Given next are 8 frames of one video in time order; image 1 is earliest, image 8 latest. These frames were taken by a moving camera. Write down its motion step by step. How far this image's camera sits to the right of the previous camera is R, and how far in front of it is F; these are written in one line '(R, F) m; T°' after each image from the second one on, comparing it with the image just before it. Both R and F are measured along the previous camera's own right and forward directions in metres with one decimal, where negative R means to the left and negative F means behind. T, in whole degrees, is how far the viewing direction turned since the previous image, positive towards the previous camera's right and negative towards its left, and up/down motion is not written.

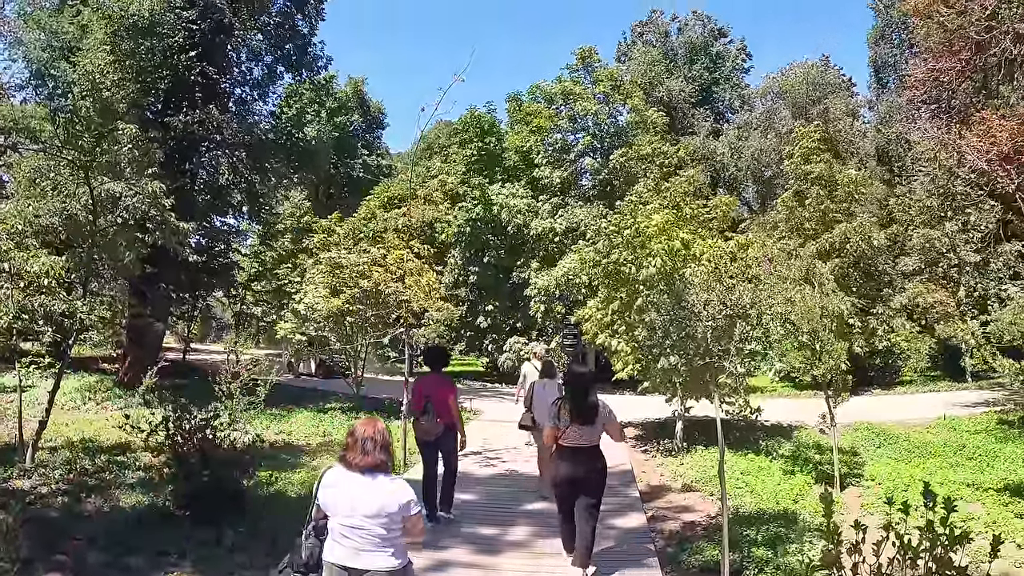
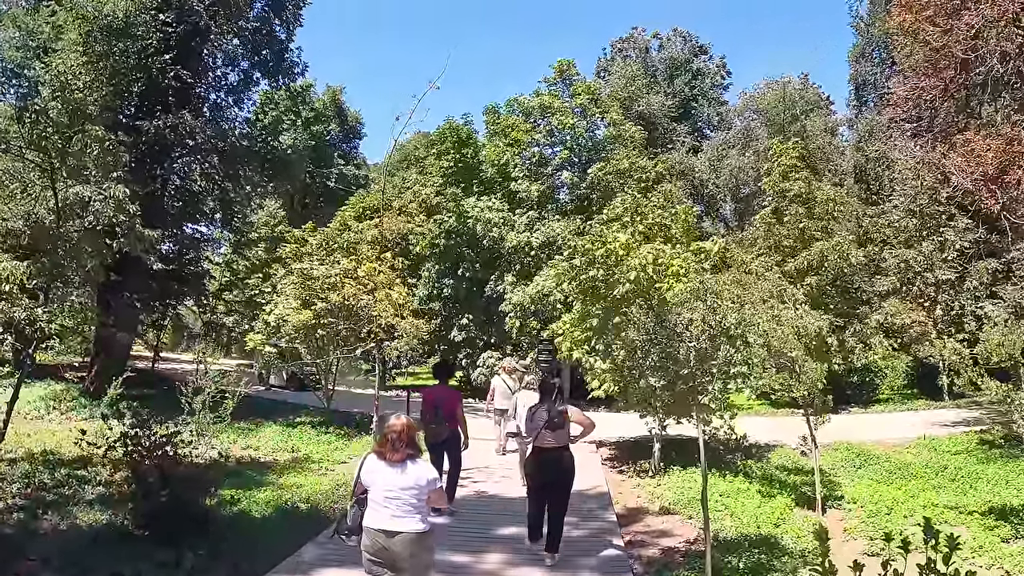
(0.0, +0.2) m; +2°
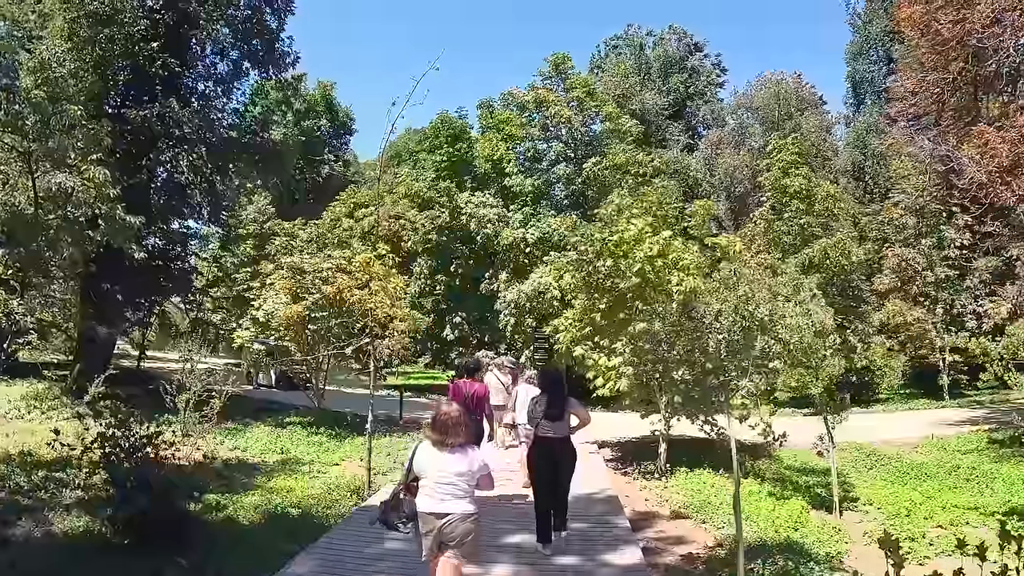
(-0.1, +0.4) m; +1°
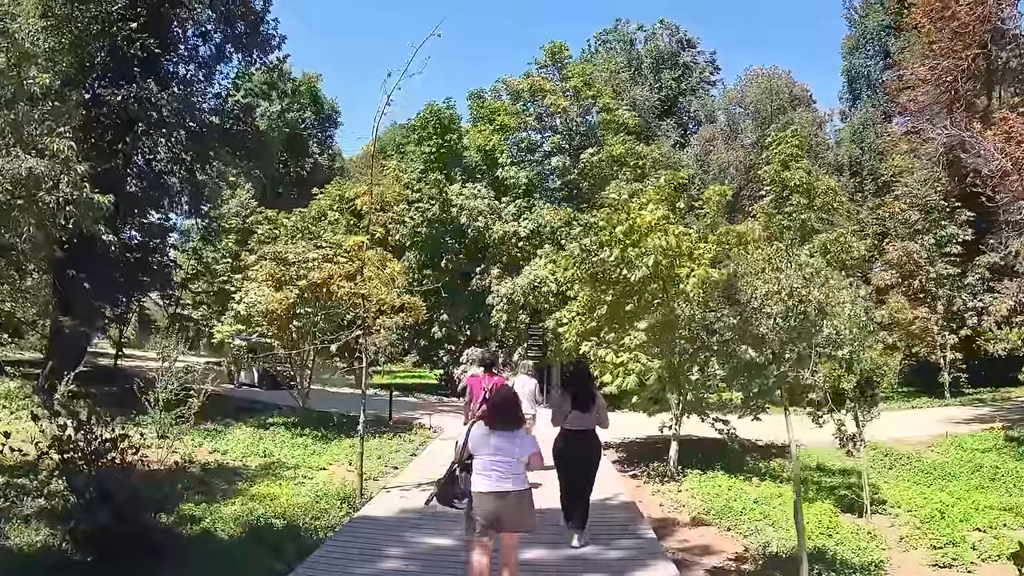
(-0.2, +0.6) m; +1°
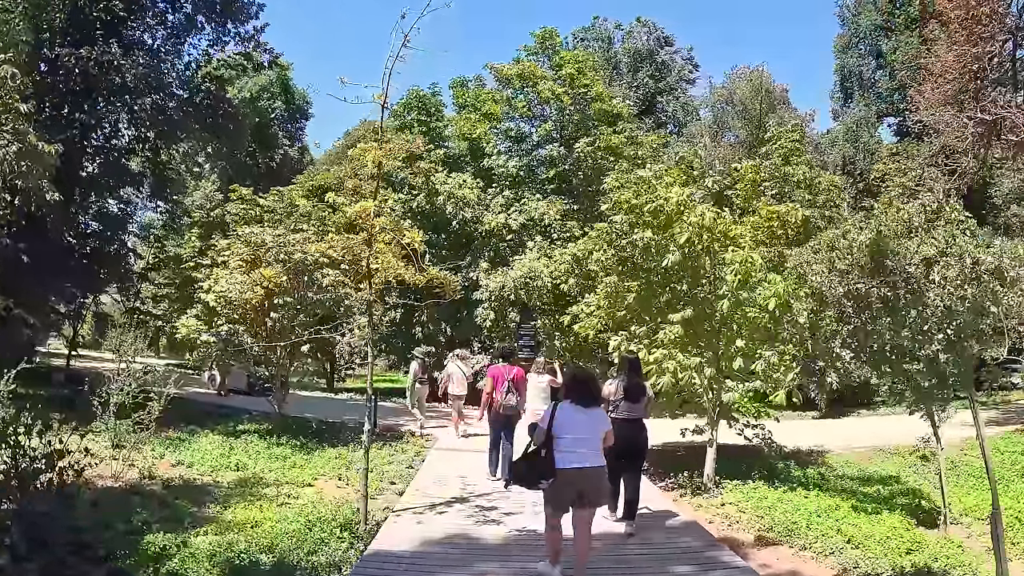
(-0.5, +1.1) m; +3°
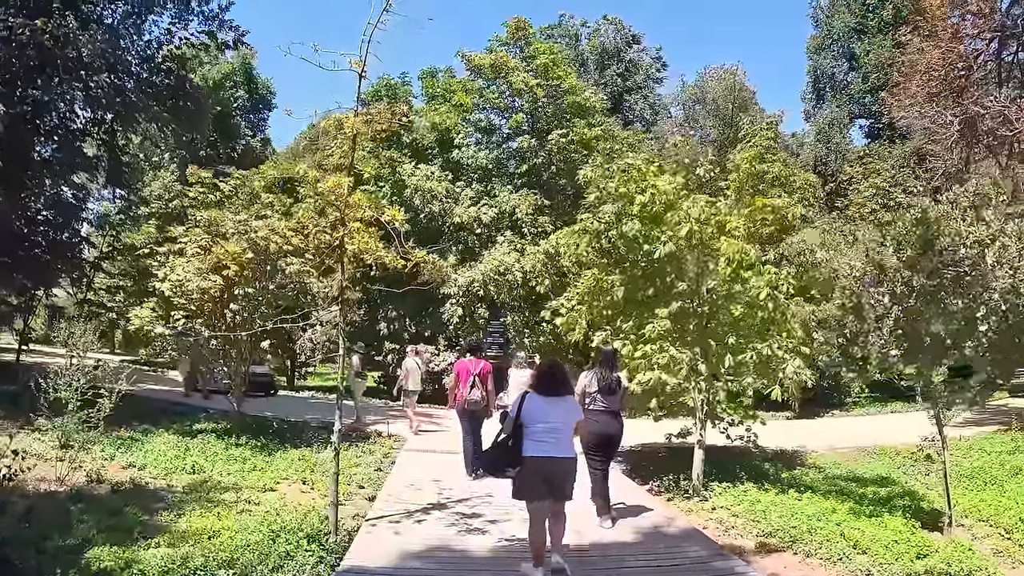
(-0.1, +0.4) m; +3°
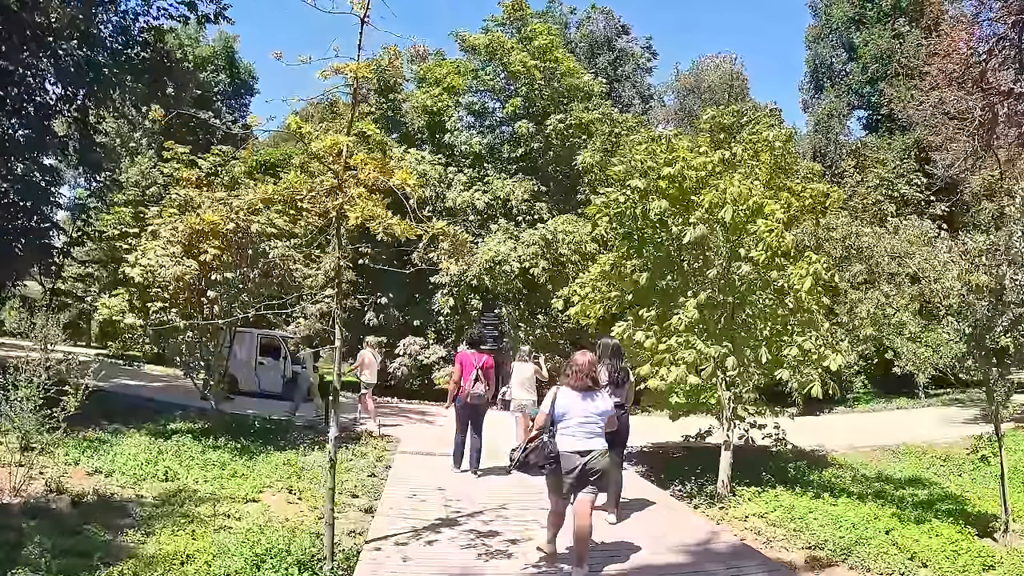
(-0.2, +0.7) m; +1°
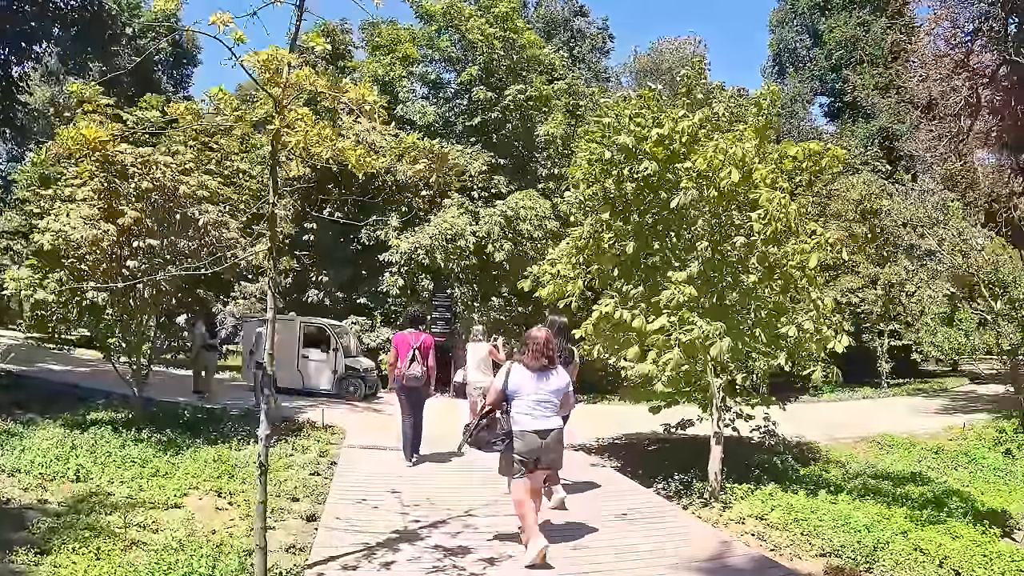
(-0.1, +0.7) m; +4°
